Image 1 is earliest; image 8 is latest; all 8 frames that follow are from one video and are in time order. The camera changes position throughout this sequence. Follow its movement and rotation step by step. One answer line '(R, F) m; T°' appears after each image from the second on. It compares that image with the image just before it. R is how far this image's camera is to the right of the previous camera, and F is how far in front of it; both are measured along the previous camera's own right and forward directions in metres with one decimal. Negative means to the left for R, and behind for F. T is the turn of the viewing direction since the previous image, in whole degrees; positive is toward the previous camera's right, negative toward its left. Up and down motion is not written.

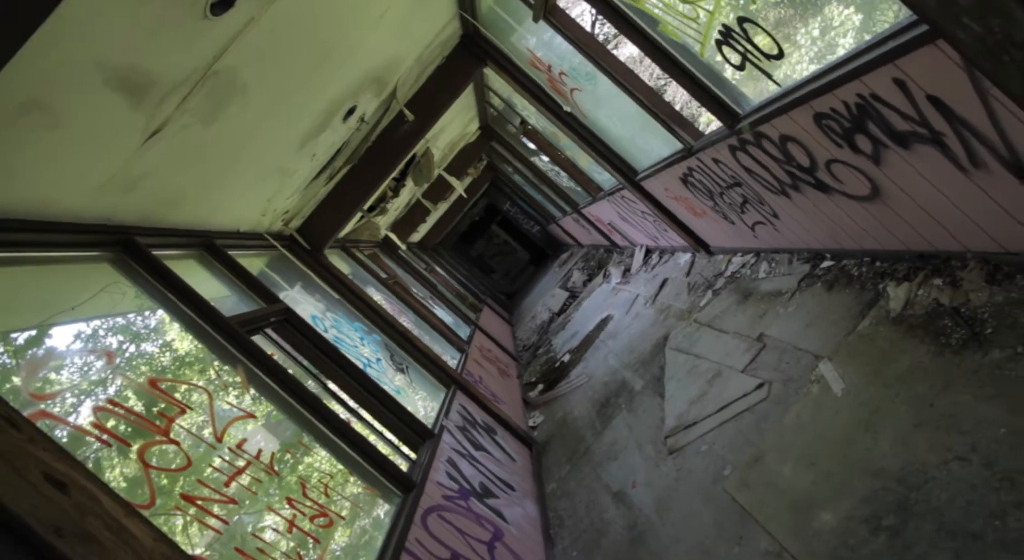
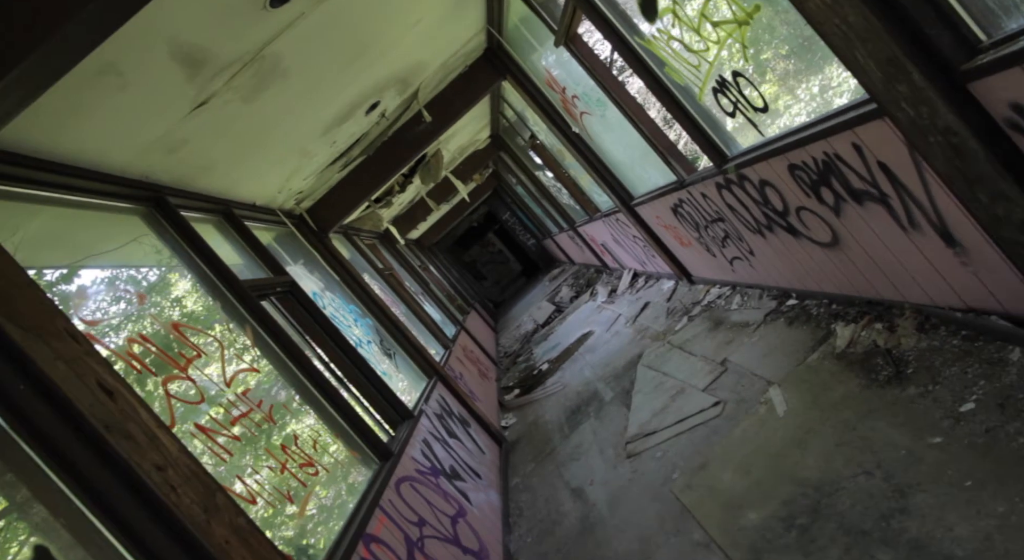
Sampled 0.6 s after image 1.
(0.0, -0.4) m; +1°
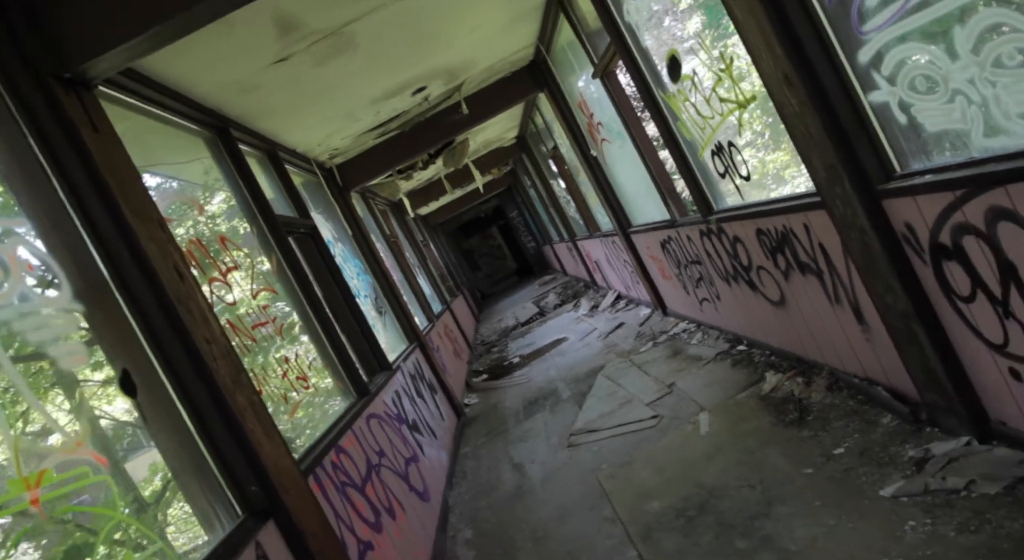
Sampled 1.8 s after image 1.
(0.0, -0.6) m; +1°
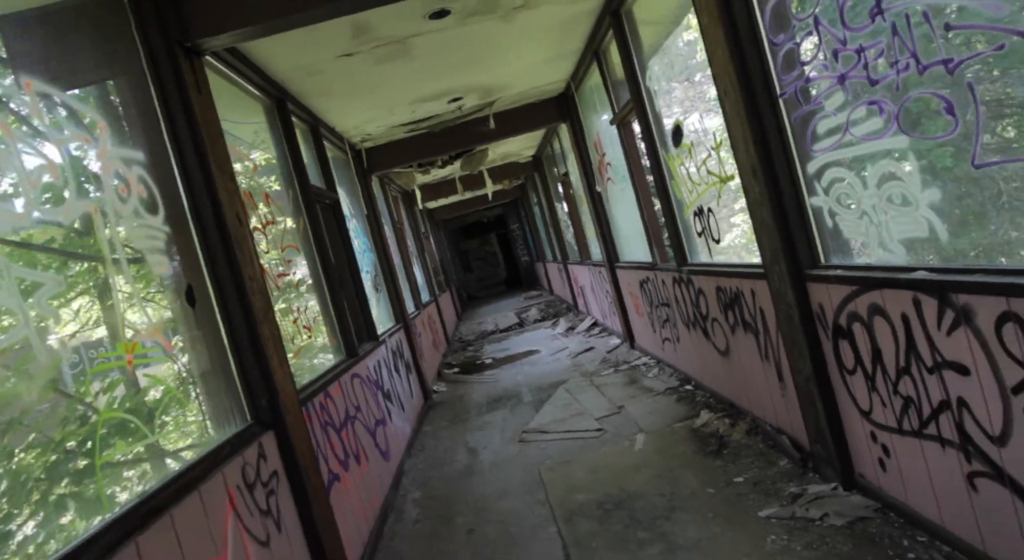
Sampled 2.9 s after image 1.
(0.0, -0.7) m; +1°
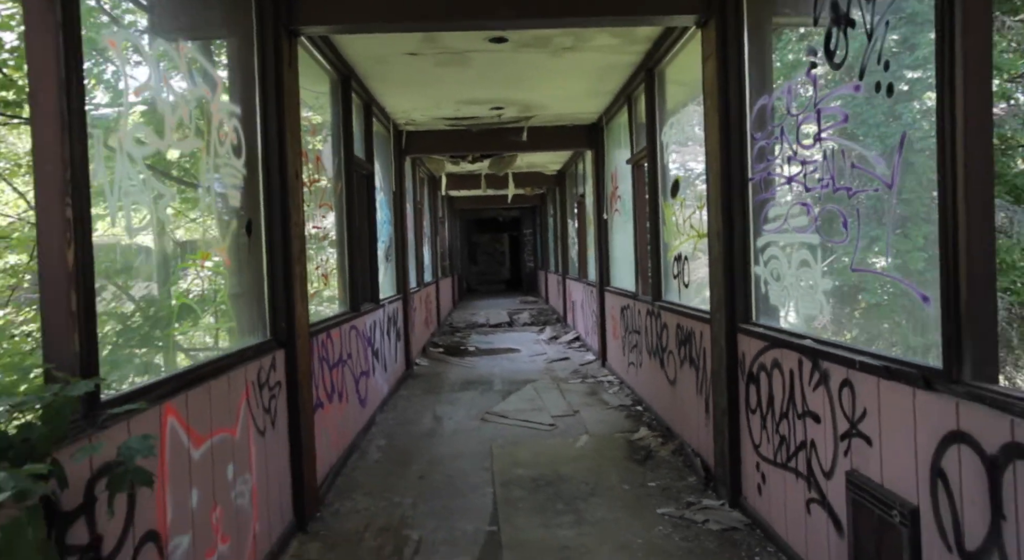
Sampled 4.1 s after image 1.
(+0.1, -0.7) m; 0°
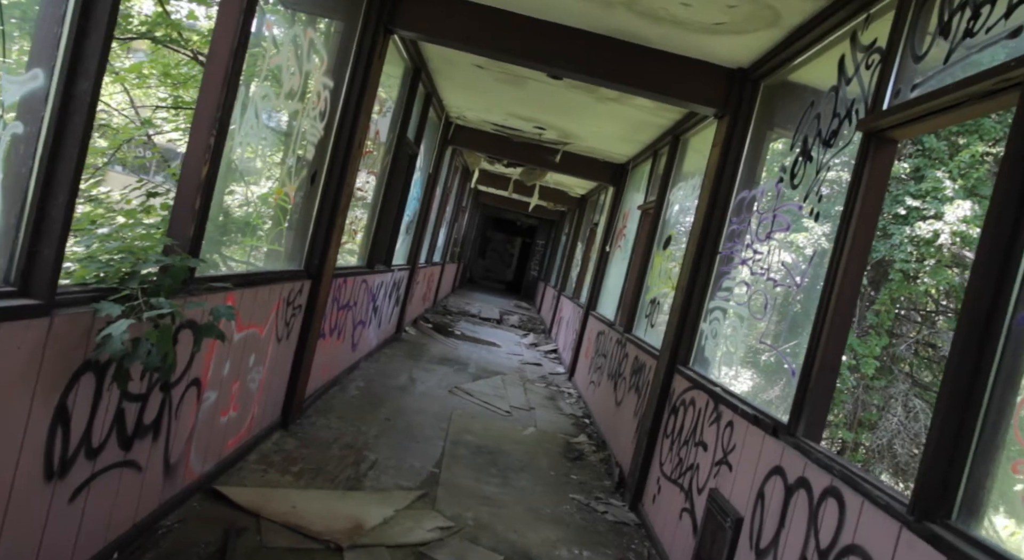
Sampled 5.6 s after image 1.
(+0.1, -0.9) m; 0°
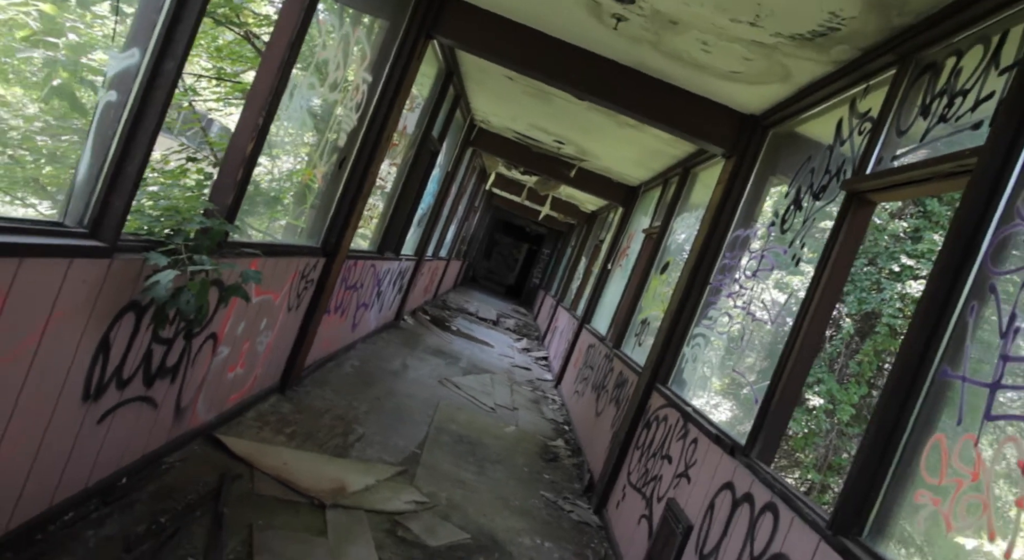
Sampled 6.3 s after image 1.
(0.0, -0.3) m; 0°
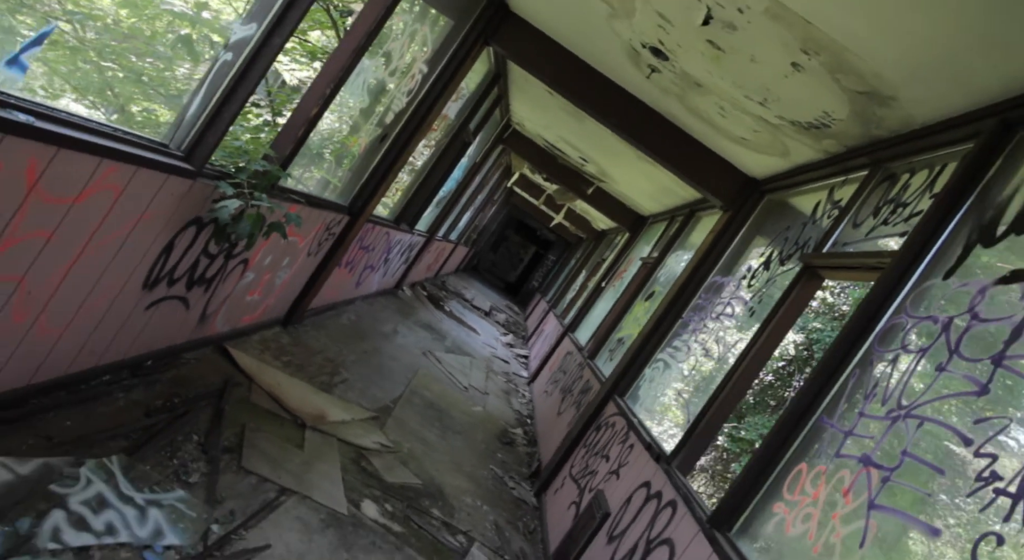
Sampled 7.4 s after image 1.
(0.0, -0.6) m; 0°
